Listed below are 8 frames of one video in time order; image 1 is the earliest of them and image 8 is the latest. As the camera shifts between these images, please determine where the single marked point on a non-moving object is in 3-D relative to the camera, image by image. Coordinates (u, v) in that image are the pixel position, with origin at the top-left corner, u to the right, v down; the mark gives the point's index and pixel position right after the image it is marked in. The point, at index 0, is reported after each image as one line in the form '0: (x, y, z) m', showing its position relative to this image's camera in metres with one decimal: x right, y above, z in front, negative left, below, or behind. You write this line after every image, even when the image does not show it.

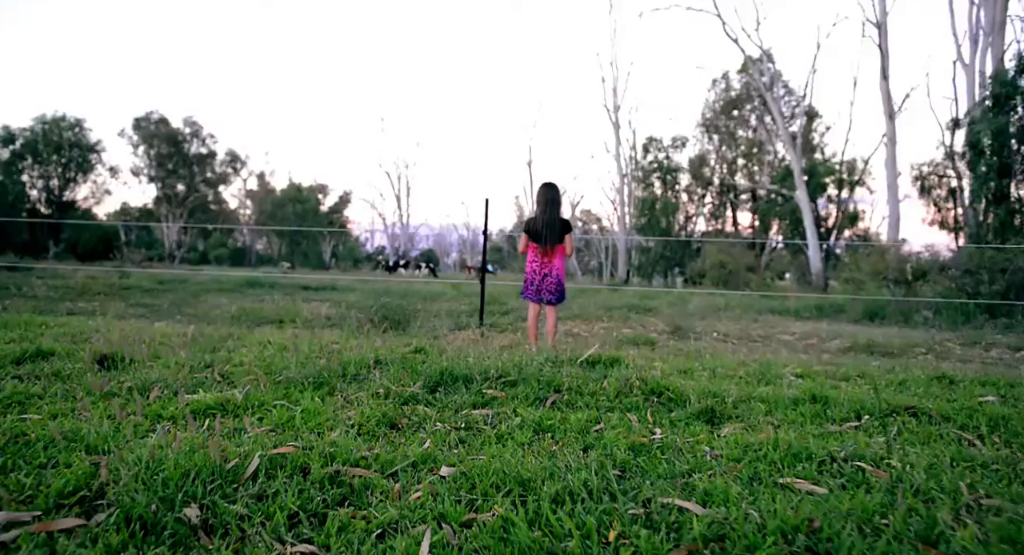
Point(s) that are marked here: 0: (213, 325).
0: (-2.6, -0.4, +5.9) m
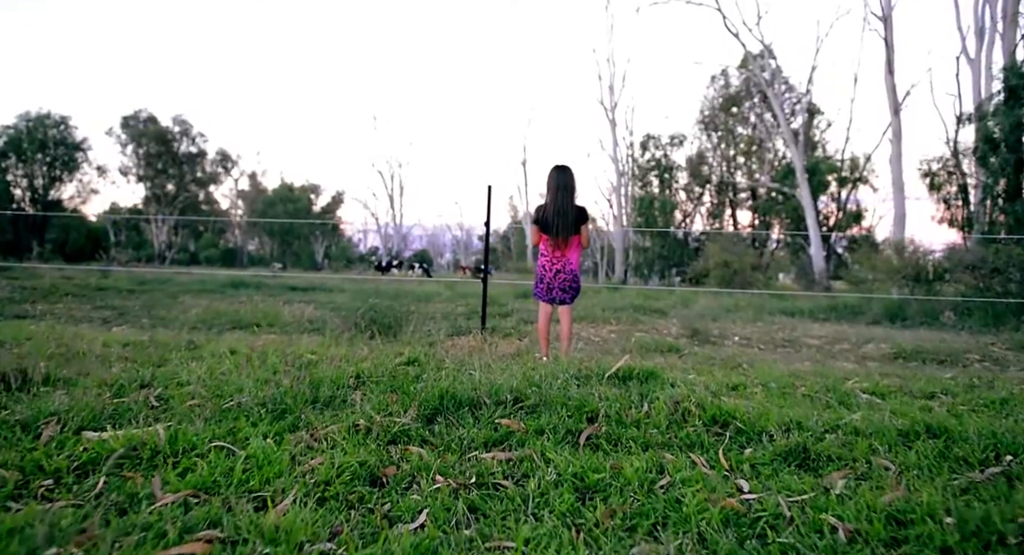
0: (-2.6, -0.4, +5.2) m
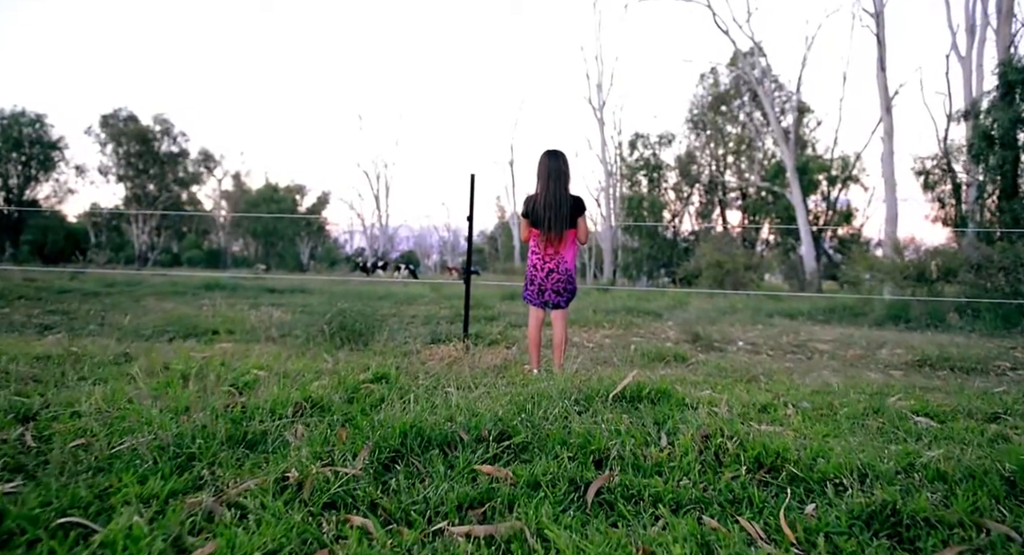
0: (-2.7, -0.4, +4.6) m
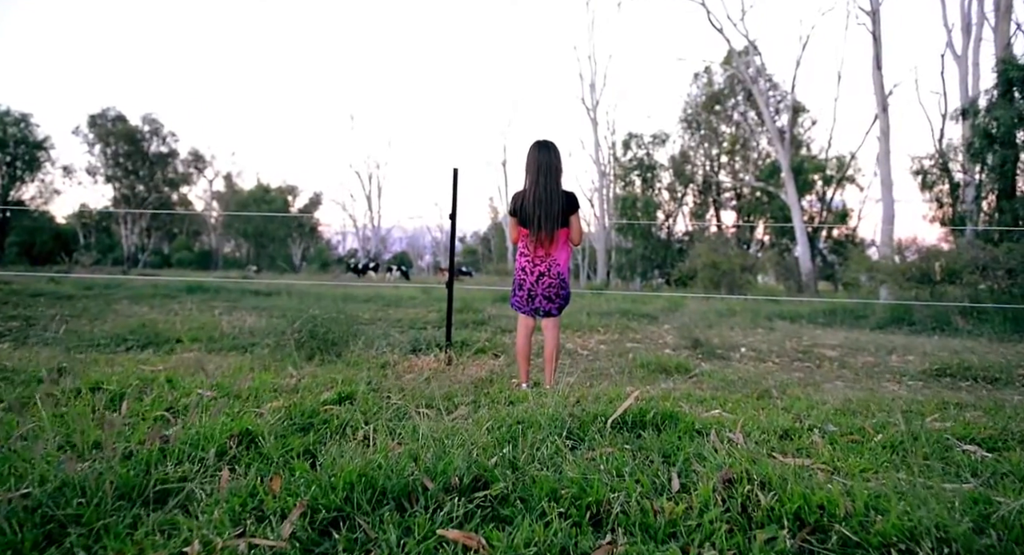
0: (-2.7, -0.5, +4.2) m
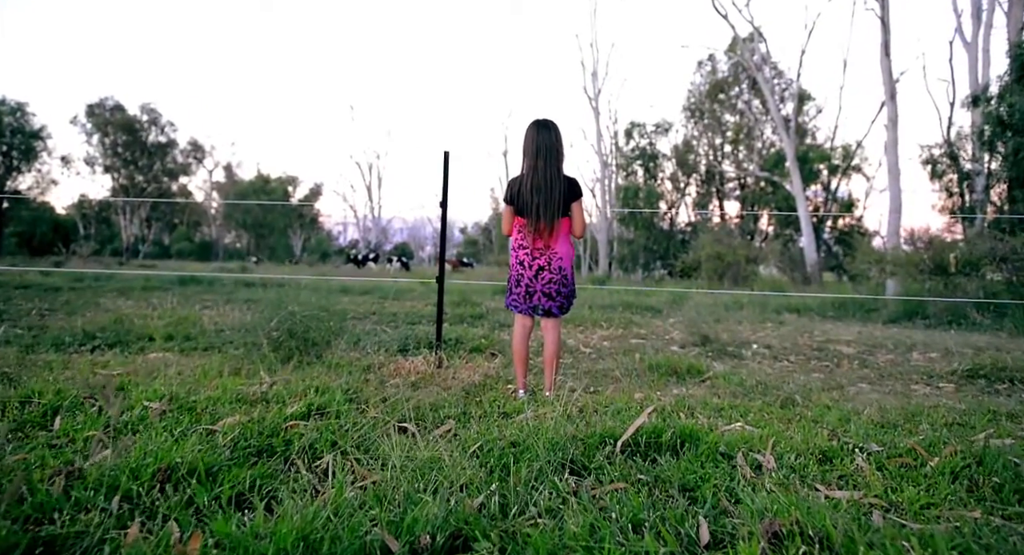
0: (-2.8, -0.4, +3.8) m
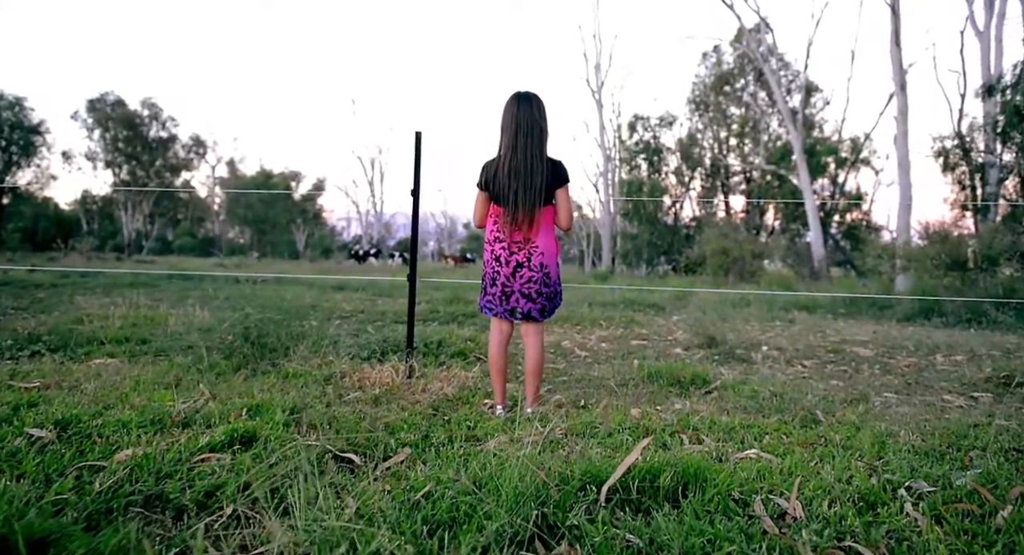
0: (-2.9, -0.4, +3.4) m
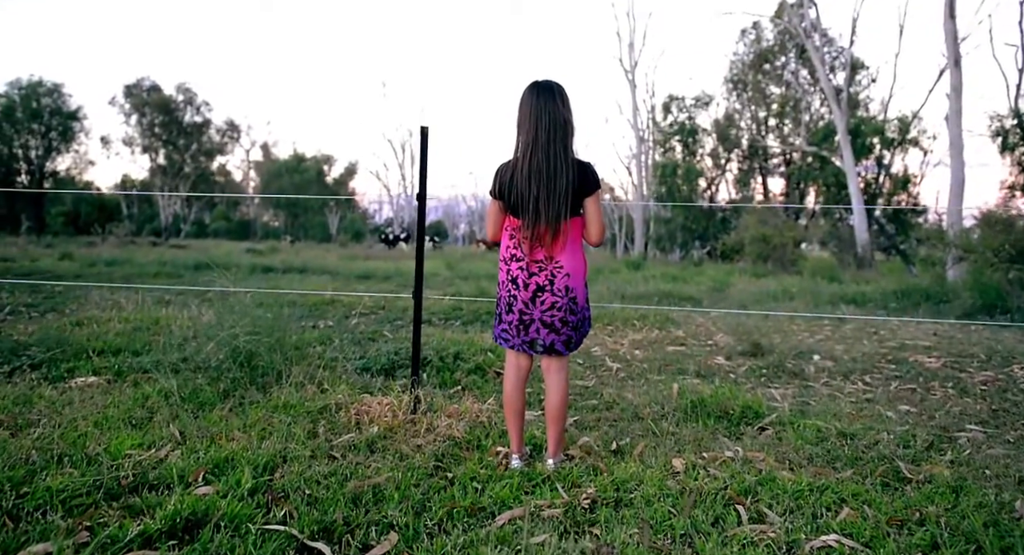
0: (-2.8, -0.5, +3.1) m
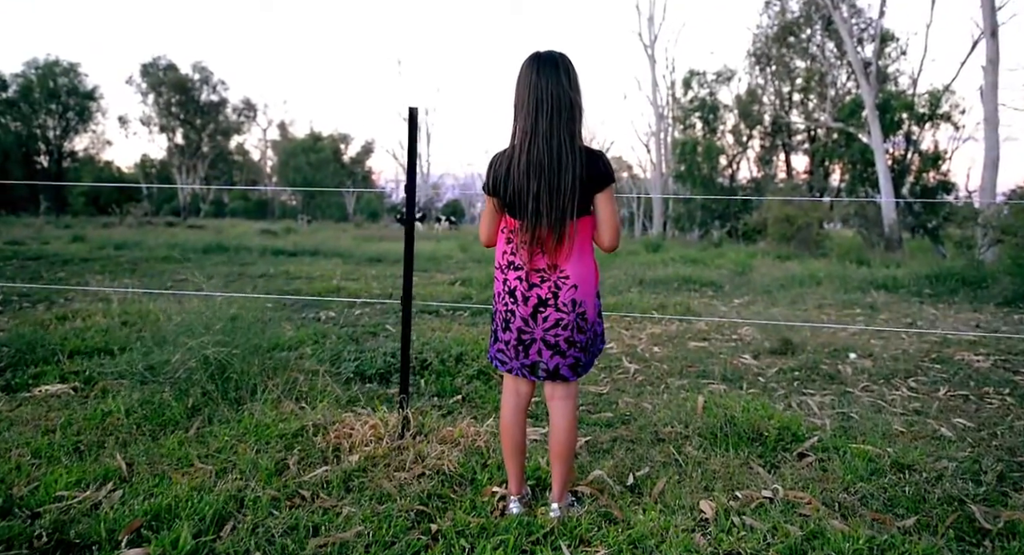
0: (-2.7, -0.5, +2.9) m
